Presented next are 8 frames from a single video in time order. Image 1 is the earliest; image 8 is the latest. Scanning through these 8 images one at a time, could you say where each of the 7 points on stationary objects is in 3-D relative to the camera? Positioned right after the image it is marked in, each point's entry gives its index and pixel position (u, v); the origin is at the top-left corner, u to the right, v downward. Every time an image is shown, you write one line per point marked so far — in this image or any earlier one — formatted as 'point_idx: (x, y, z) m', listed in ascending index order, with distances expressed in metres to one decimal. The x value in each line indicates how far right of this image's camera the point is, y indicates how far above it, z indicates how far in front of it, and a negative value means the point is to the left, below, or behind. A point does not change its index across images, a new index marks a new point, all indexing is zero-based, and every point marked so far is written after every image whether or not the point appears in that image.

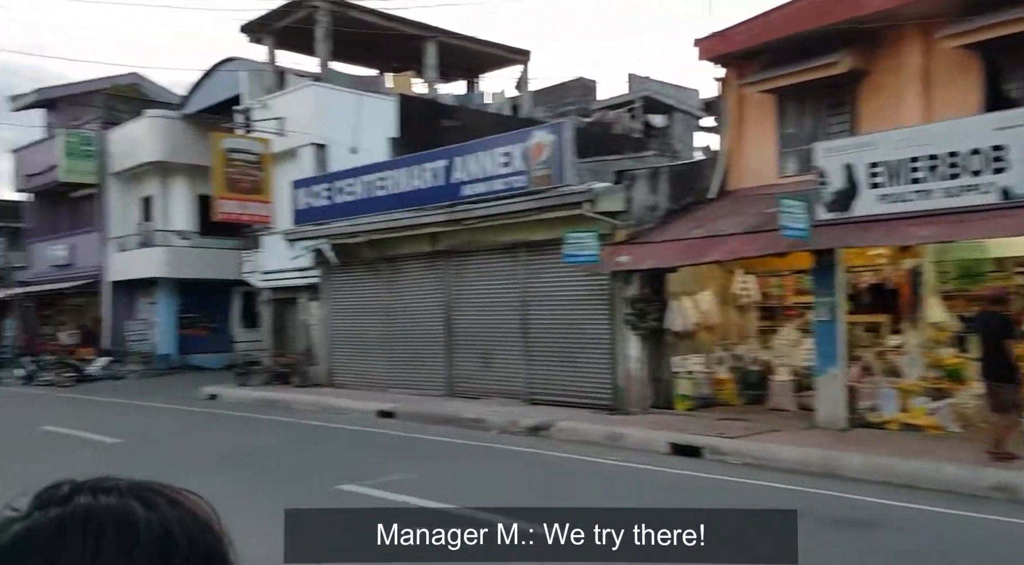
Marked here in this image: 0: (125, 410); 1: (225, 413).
0: (-8.8, -2.8, +18.3) m
1: (-6.2, -2.7, +17.2) m
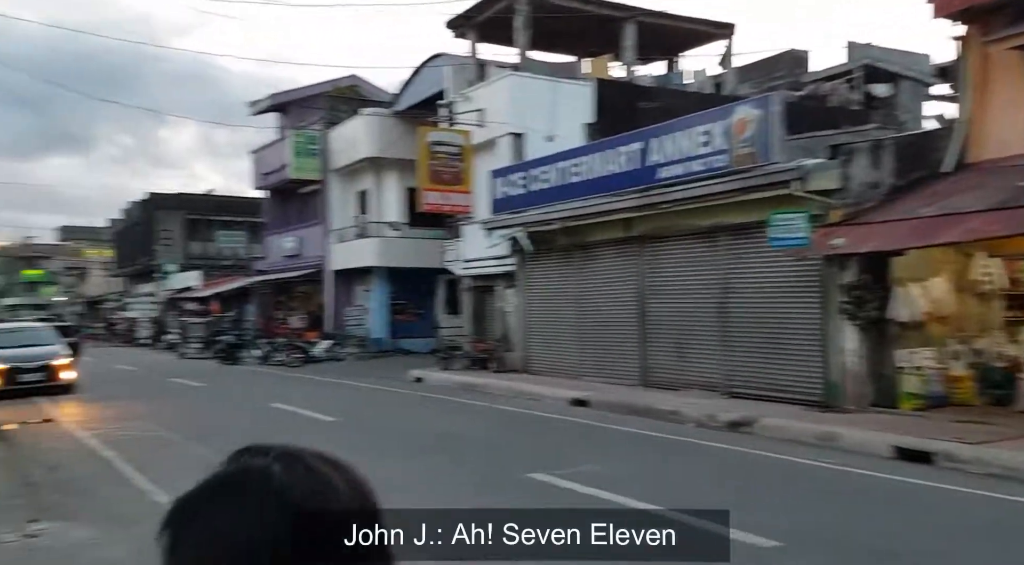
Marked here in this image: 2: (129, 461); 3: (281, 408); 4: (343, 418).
0: (-4.2, -2.5, +19.5) m
1: (-2.0, -2.5, +17.8) m
2: (-4.8, -2.2, +10.2) m
3: (-4.6, -2.4, +15.7) m
4: (-3.0, -2.3, +14.1) m
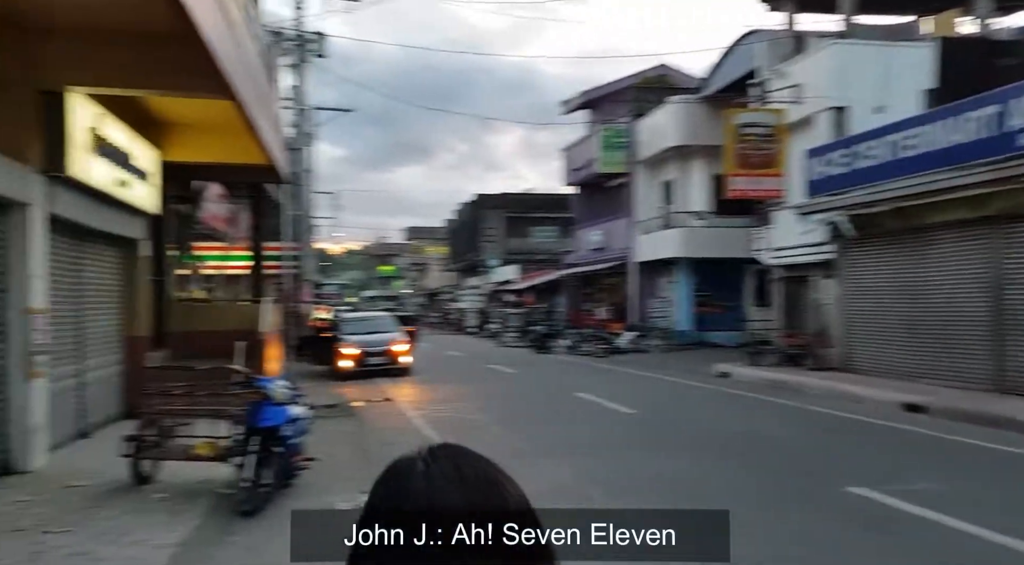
0: (+3.1, -2.3, +19.4) m
1: (+4.6, -2.3, +17.0) m
2: (-0.9, -2.1, +11.0) m
3: (+1.4, -2.2, +16.0) m
4: (+2.2, -2.2, +13.9) m
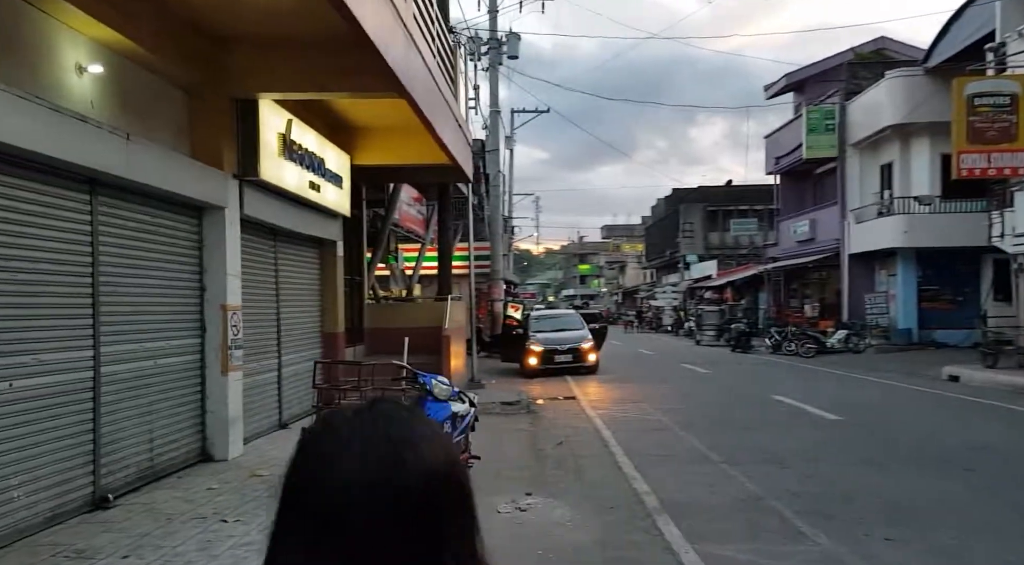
0: (+7.4, -2.2, +17.6) m
1: (+8.2, -2.1, +15.0) m
2: (+1.5, -2.1, +10.4) m
3: (+4.9, -2.1, +14.8) m
4: (+5.2, -2.1, +12.6) m
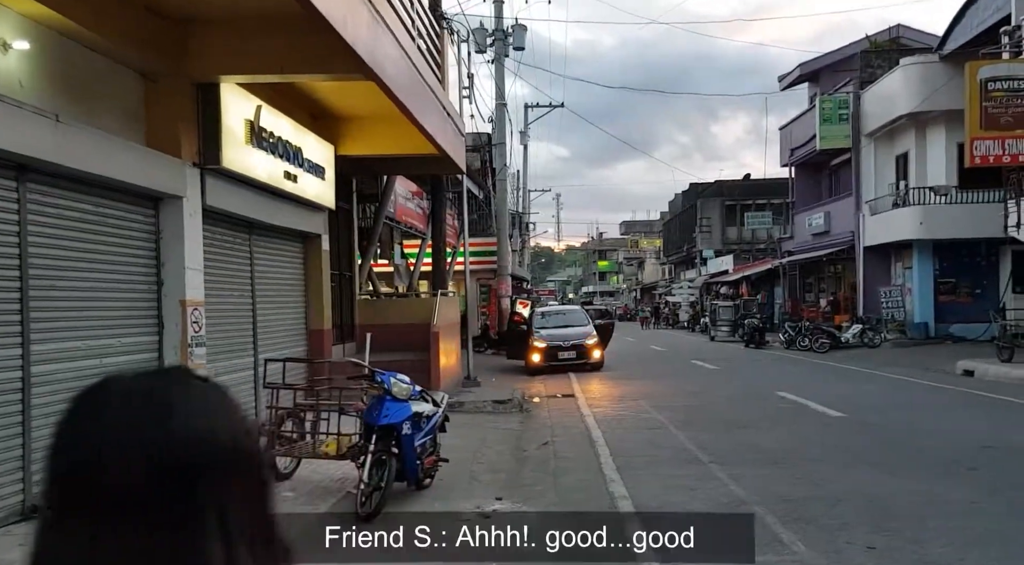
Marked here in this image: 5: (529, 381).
0: (+7.4, -2.0, +17.0) m
1: (+8.1, -1.9, +14.3) m
2: (+1.2, -2.0, +10.0) m
3: (+4.8, -2.0, +14.2) m
4: (+5.1, -1.9, +12.0) m
5: (+0.4, -2.2, +18.6) m
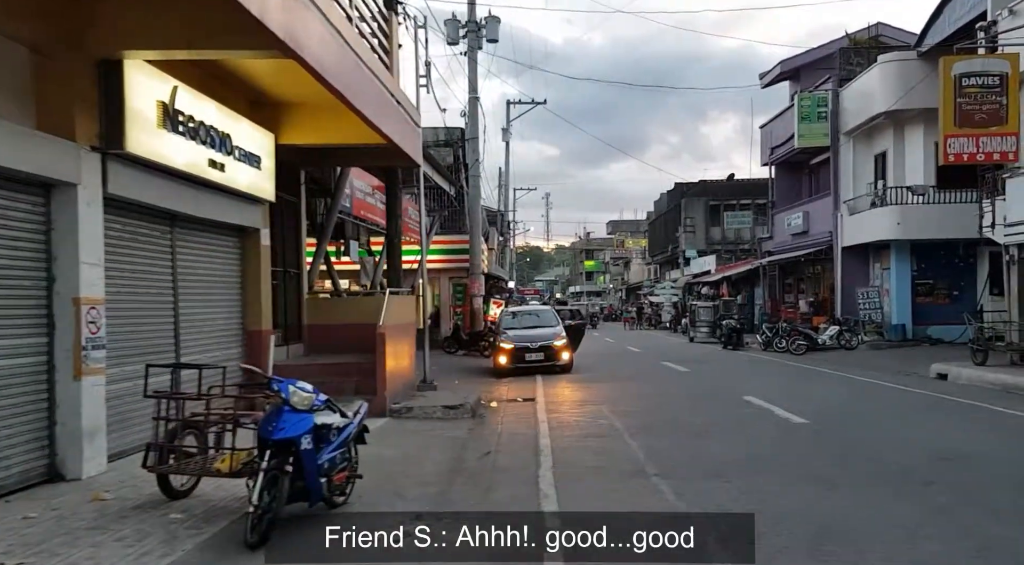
0: (+6.6, -2.0, +16.5) m
1: (+7.4, -2.0, +13.8) m
2: (+0.5, -2.0, +9.4) m
3: (+4.0, -2.0, +13.7) m
4: (+4.3, -1.9, +11.4) m
5: (-0.4, -2.2, +18.0) m
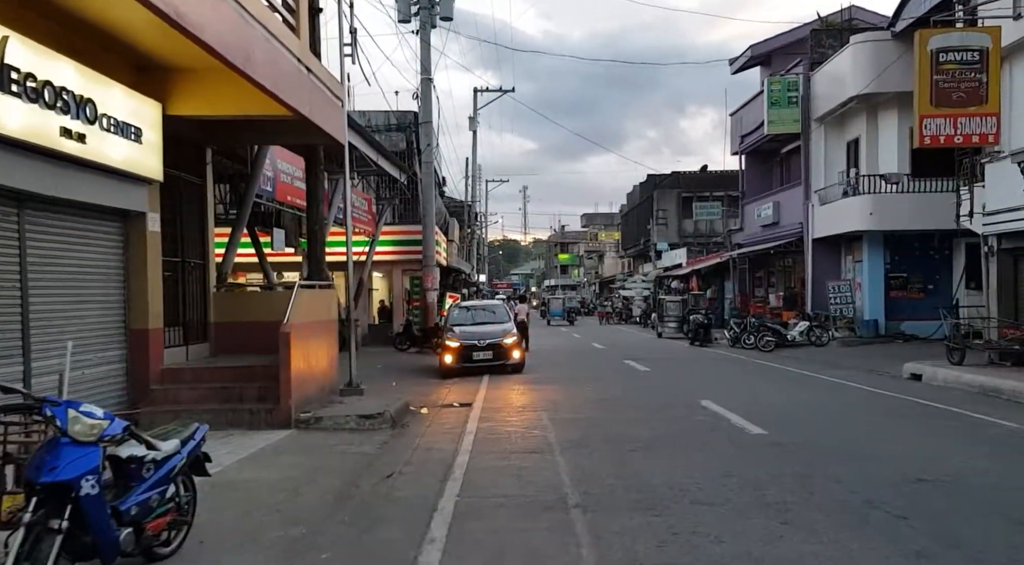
0: (+5.5, -1.9, +15.2) m
1: (+6.3, -1.8, +12.5) m
2: (-0.4, -1.9, +7.9) m
3: (+3.0, -1.9, +12.3) m
4: (+3.3, -1.8, +10.1) m
5: (-1.6, -2.1, +16.5) m
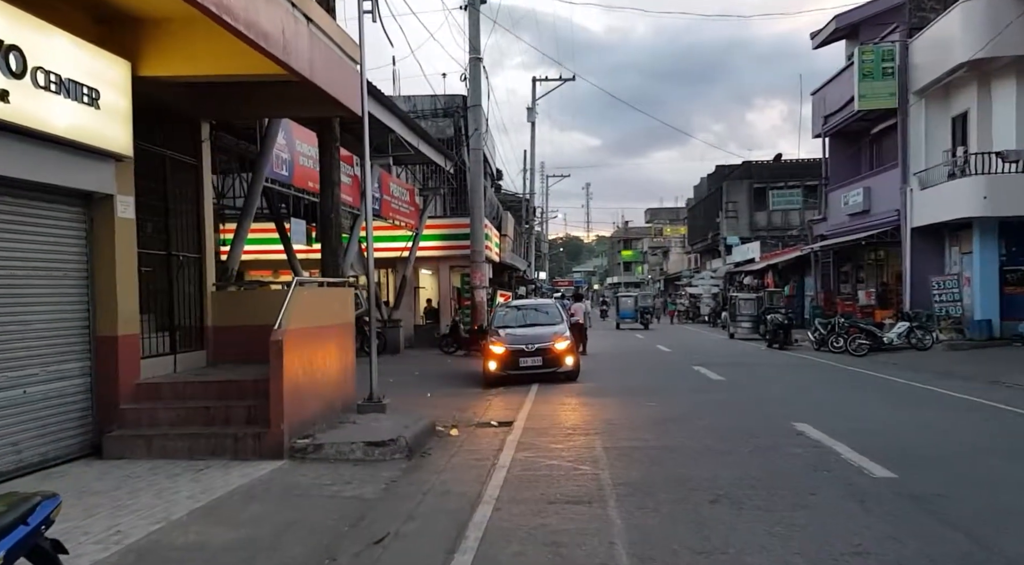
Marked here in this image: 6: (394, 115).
0: (+6.3, -1.8, +12.5) m
1: (+6.9, -1.8, +9.8) m
2: (-0.2, -1.8, +5.7) m
3: (+3.6, -1.8, +9.9) m
4: (+3.7, -1.8, +7.6) m
5: (-0.7, -2.0, +14.4) m
6: (-2.6, +3.7, +17.8) m
